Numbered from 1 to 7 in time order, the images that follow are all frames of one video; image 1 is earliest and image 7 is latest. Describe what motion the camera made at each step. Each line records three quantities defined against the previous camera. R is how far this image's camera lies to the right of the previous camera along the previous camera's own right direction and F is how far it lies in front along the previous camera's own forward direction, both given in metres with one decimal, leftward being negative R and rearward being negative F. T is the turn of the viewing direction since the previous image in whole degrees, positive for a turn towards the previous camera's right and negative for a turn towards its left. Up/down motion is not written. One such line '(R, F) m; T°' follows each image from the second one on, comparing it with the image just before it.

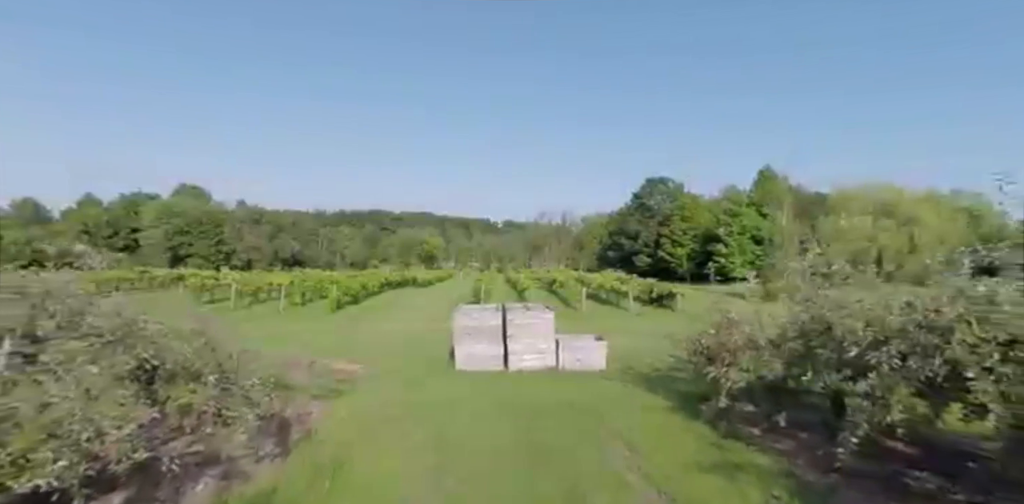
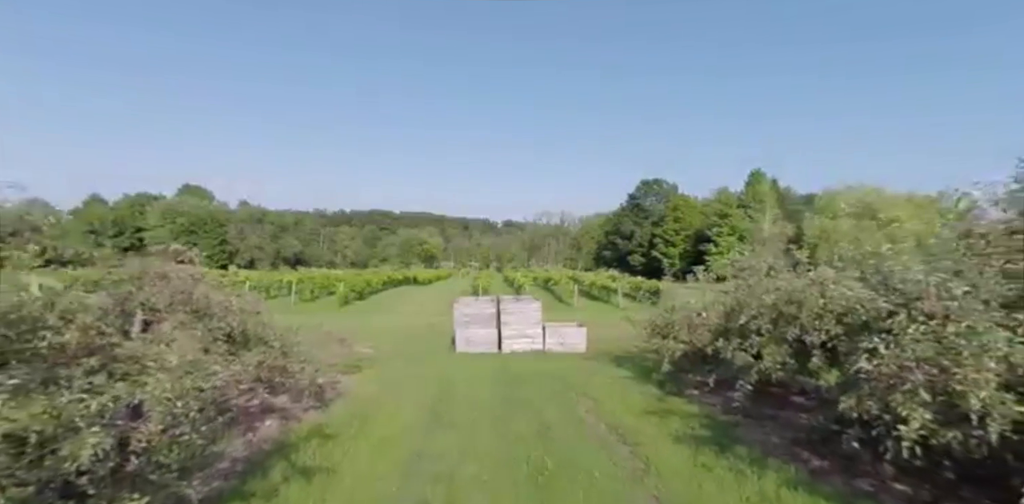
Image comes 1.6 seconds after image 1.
(+0.2, -2.2) m; 0°
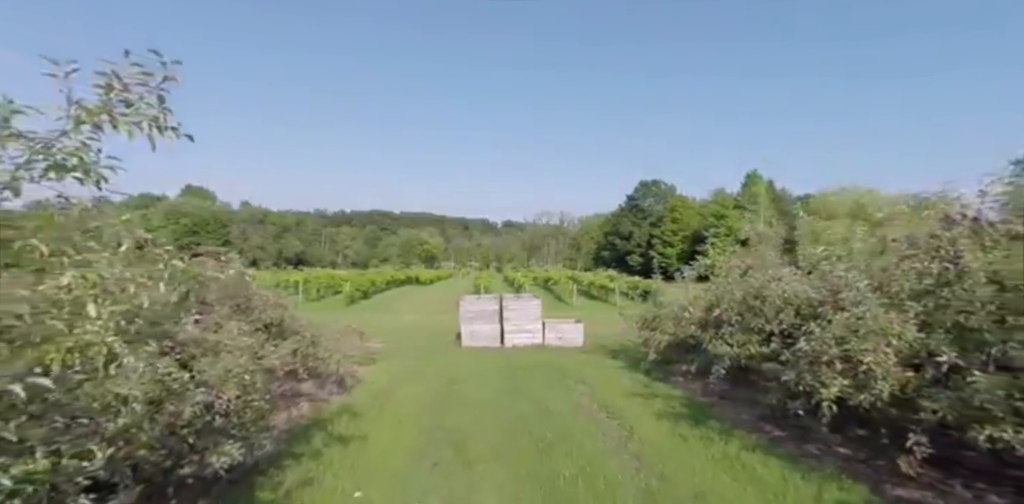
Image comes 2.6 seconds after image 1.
(-0.1, -1.2) m; 0°
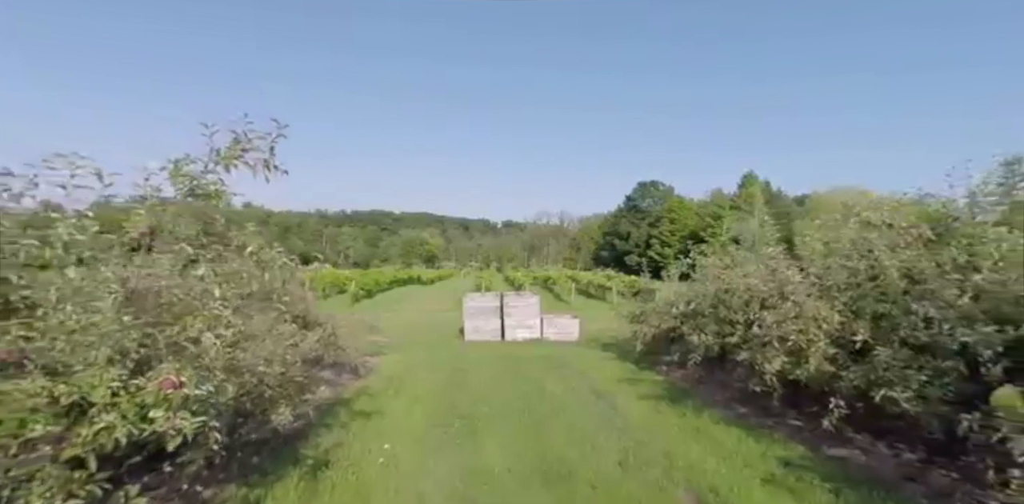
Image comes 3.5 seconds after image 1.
(0.0, -1.2) m; 0°
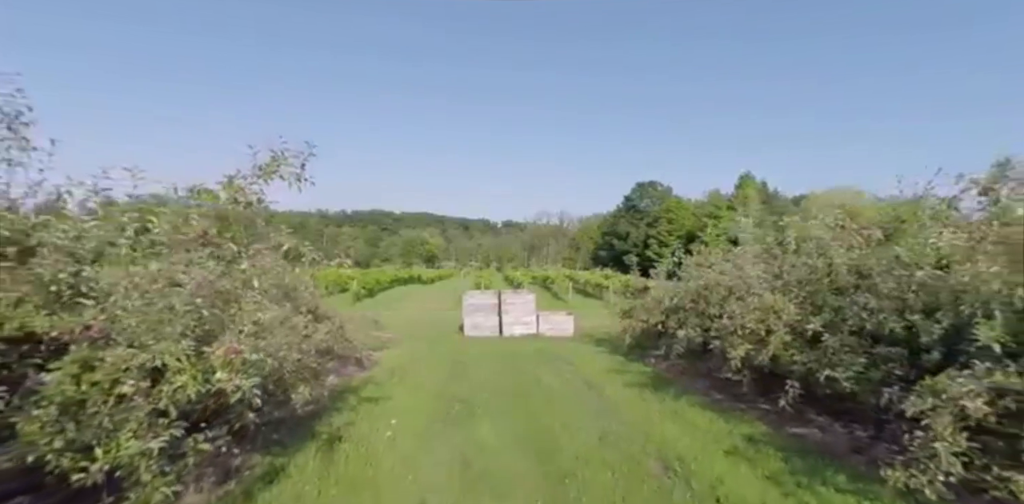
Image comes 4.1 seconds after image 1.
(+0.1, -0.8) m; 0°
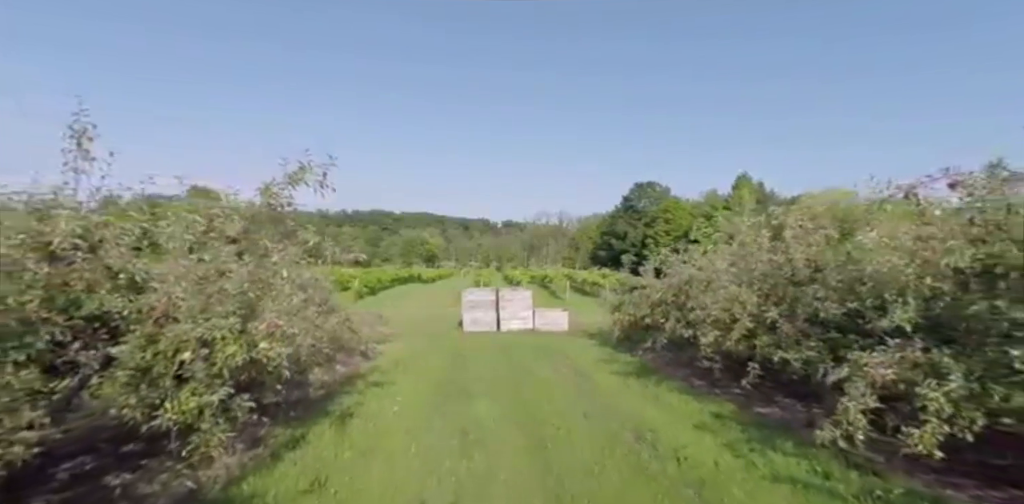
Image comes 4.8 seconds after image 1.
(+0.1, -0.8) m; 0°
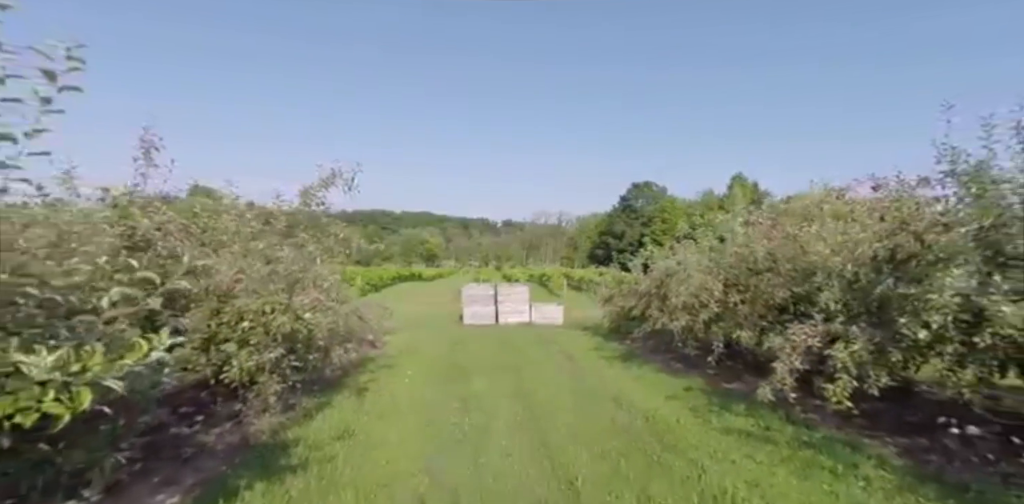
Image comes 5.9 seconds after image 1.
(+0.1, -1.1) m; 0°
